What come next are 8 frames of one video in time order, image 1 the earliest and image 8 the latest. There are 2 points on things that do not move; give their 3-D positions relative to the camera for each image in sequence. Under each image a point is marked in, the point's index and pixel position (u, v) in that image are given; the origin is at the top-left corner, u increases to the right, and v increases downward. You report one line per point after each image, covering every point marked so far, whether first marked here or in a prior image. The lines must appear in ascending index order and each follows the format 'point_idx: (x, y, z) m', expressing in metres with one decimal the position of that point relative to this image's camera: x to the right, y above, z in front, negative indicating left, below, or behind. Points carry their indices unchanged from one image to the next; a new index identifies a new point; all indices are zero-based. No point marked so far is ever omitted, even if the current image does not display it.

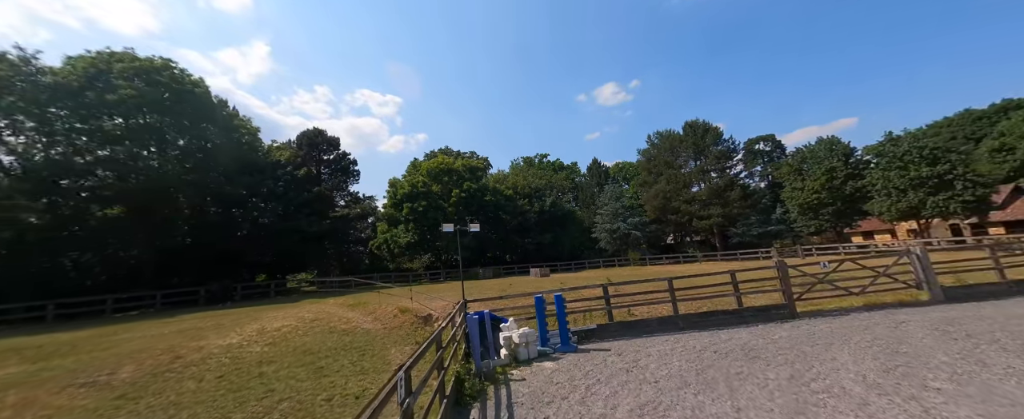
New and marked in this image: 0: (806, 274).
0: (+9.4, -2.0, +10.2) m
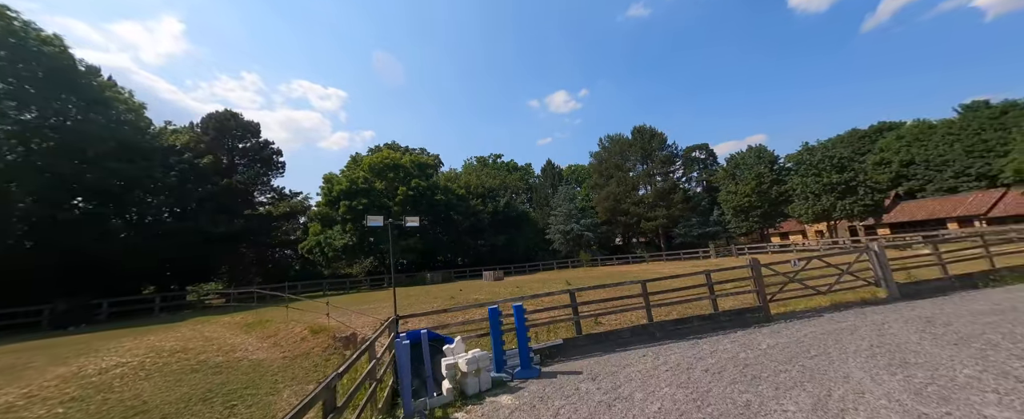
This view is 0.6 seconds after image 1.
0: (+8.0, -1.9, +9.7) m
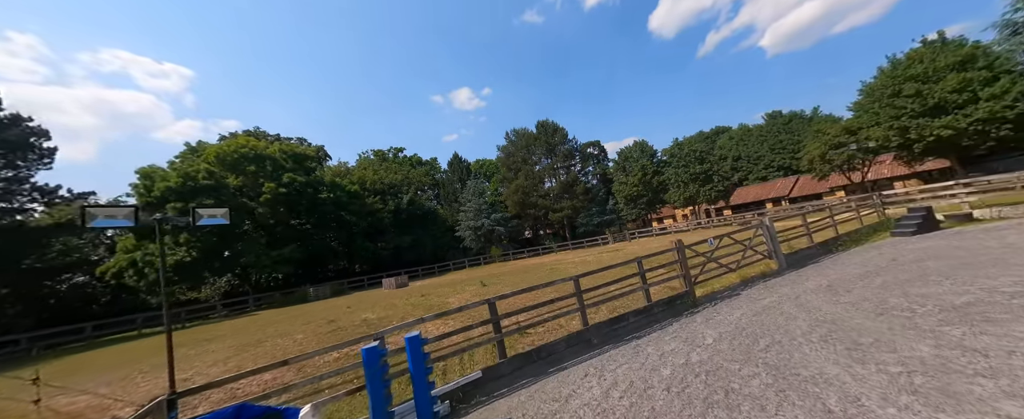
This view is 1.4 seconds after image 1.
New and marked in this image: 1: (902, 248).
0: (+5.4, -1.3, +9.4) m
1: (+12.9, -1.3, +10.8) m
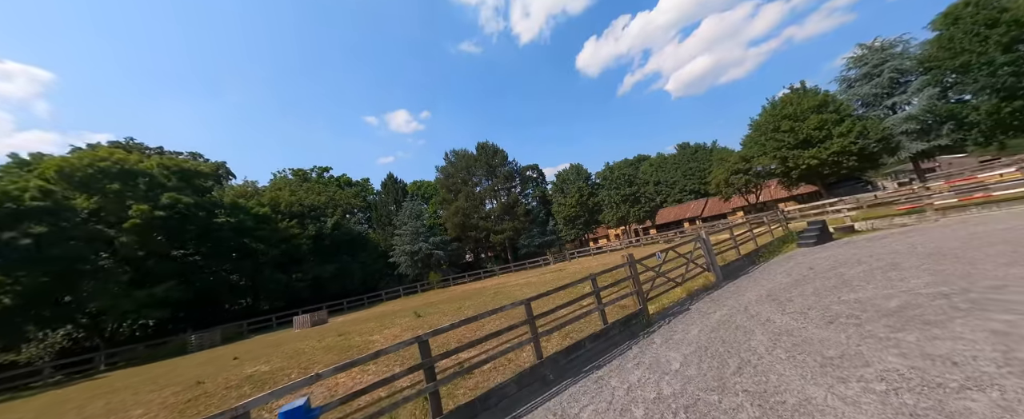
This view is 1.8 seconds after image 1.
0: (+3.8, -1.6, +9.0) m
1: (+10.9, -1.7, +11.8) m
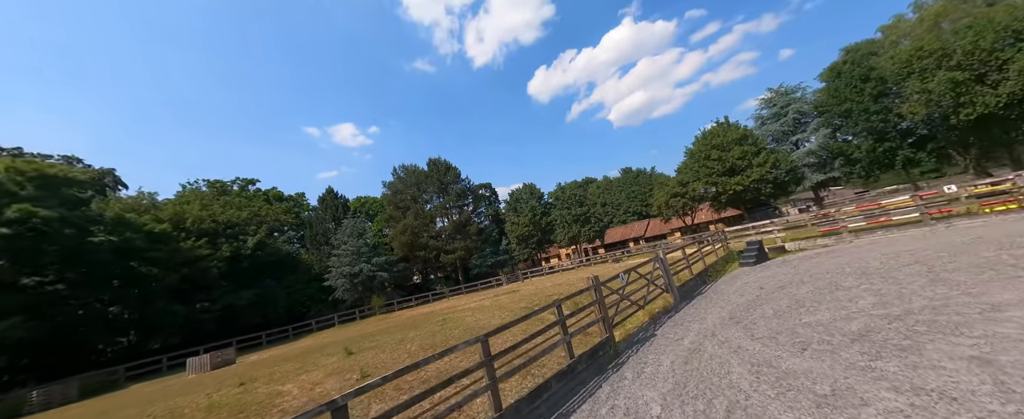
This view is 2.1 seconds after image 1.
0: (+2.6, -2.2, +8.5) m
1: (+9.3, -2.5, +12.2) m
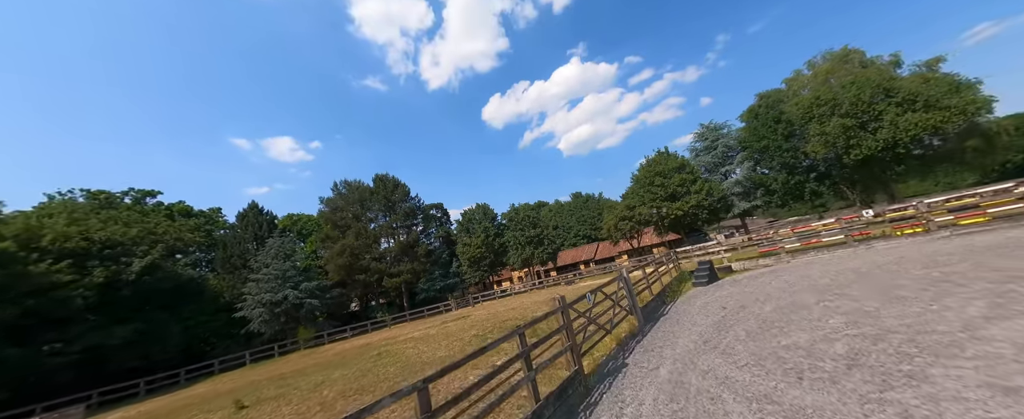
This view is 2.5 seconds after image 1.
0: (+1.5, -2.4, +7.4) m
1: (+7.6, -3.2, +12.1) m
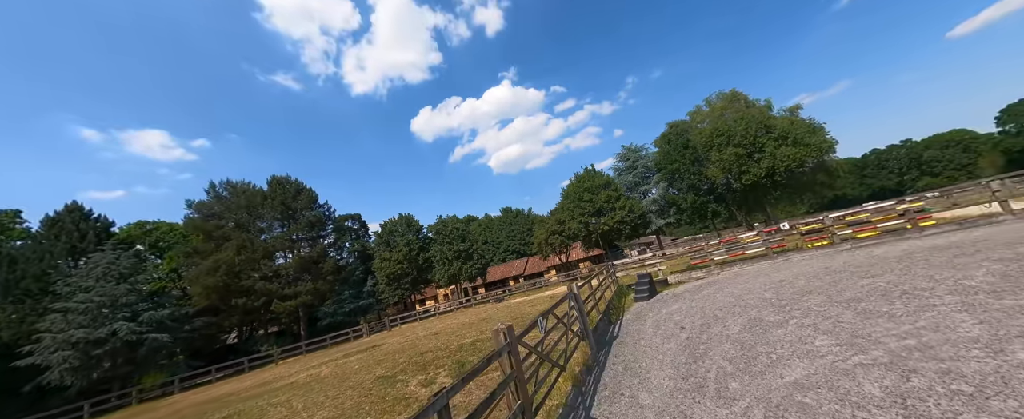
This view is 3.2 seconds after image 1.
0: (+0.3, -2.3, +5.2) m
1: (+5.2, -3.5, +11.0) m
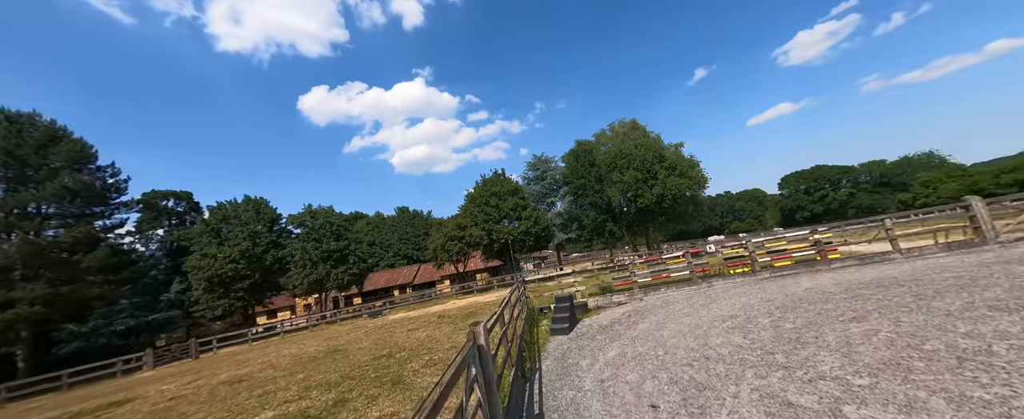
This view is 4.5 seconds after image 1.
0: (-0.8, -1.7, +0.5) m
1: (+2.1, -3.4, +7.4) m
